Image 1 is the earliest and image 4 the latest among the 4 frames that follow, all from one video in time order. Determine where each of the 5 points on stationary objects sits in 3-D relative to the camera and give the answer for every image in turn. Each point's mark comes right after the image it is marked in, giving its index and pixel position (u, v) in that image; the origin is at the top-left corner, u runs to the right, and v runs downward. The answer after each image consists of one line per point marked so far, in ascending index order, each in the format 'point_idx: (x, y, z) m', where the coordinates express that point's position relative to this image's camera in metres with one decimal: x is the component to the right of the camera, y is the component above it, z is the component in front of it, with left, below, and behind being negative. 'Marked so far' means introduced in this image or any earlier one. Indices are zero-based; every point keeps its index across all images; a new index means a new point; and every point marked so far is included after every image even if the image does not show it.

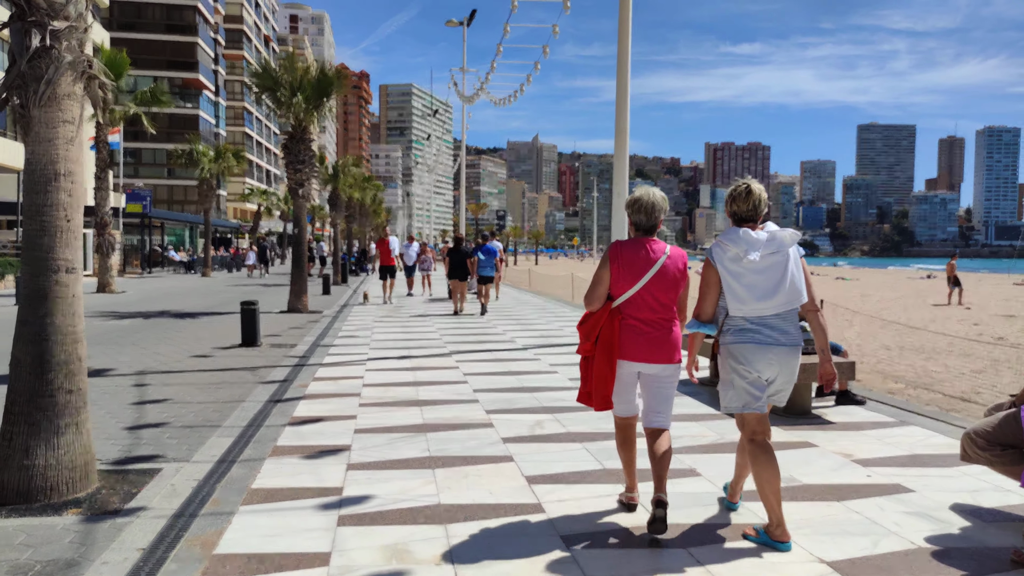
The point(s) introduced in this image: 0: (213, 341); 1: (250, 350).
0: (-4.6, -0.8, +11.1) m
1: (-3.7, -0.9, +10.3) m
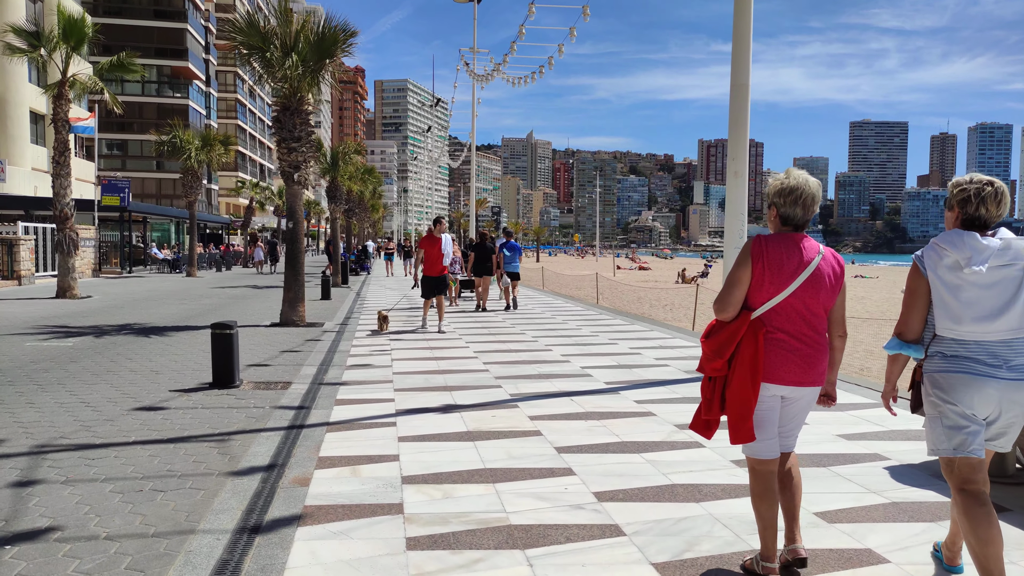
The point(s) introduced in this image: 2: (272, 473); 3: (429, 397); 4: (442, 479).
0: (-3.7, -1.0, +7.9) m
1: (-2.9, -1.1, +7.1) m
2: (-1.6, -1.2, +4.9) m
3: (-0.8, -1.1, +7.2) m
4: (-0.5, -1.3, +4.7) m
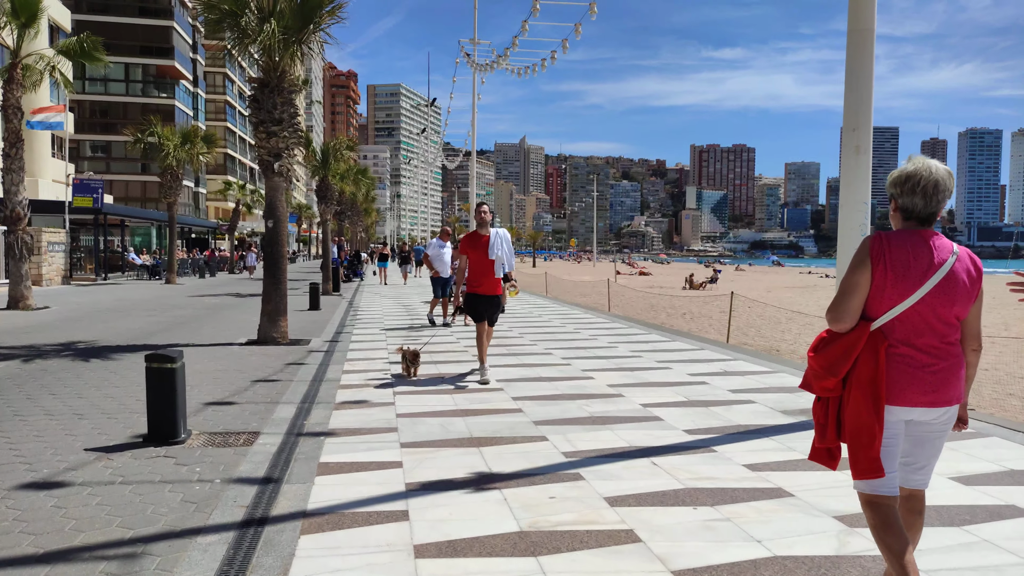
0: (-3.3, -1.1, +5.8) m
1: (-2.5, -1.2, +5.0) m
2: (-1.2, -1.3, +2.8) m
3: (-0.4, -1.2, +5.1) m
4: (0.0, -1.4, +2.6) m
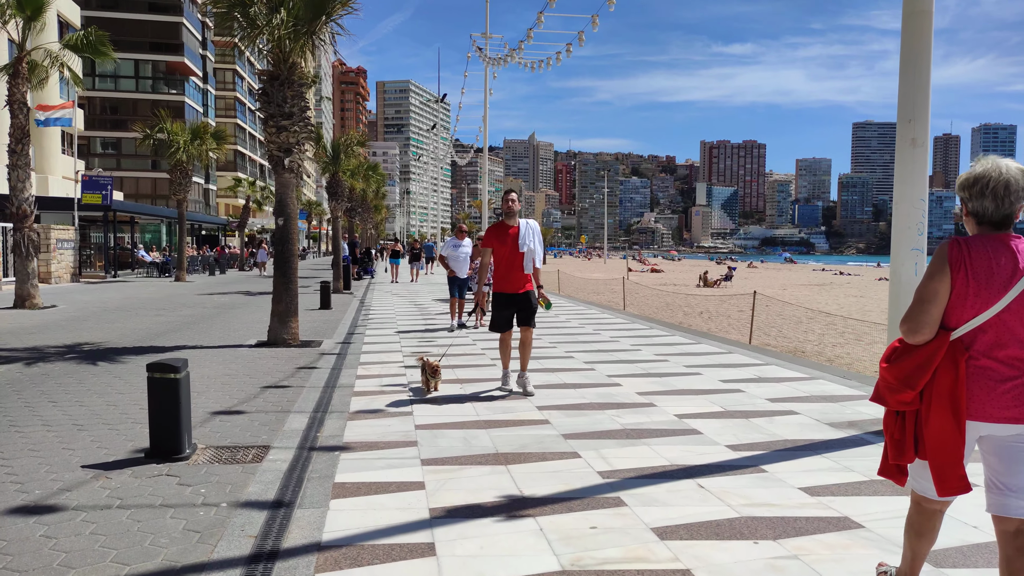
0: (-3.1, -1.2, +5.4) m
1: (-2.2, -1.2, +4.6) m
2: (-1.0, -1.4, +2.3) m
3: (-0.2, -1.3, +4.7) m
4: (+0.1, -1.4, +2.2) m
